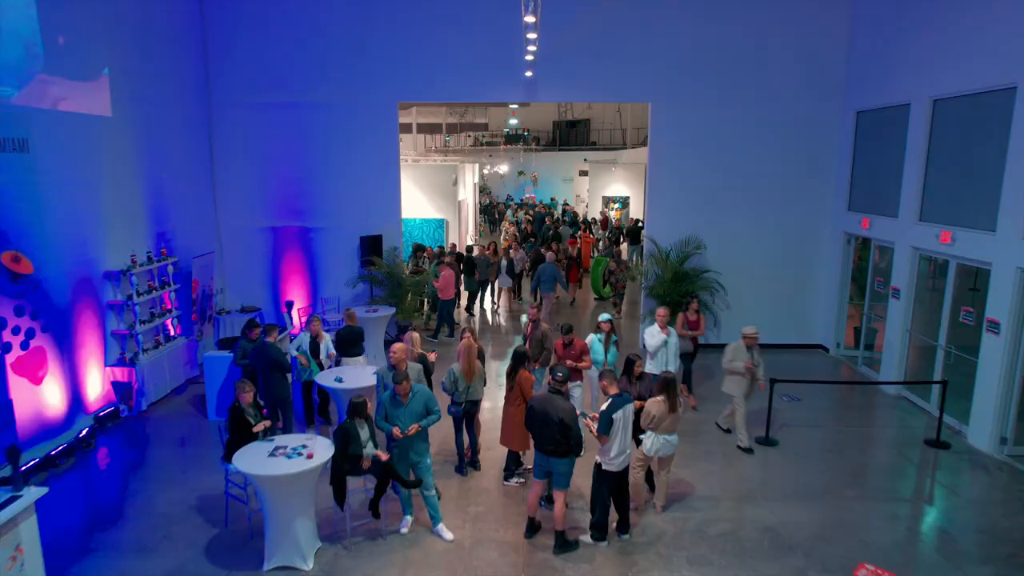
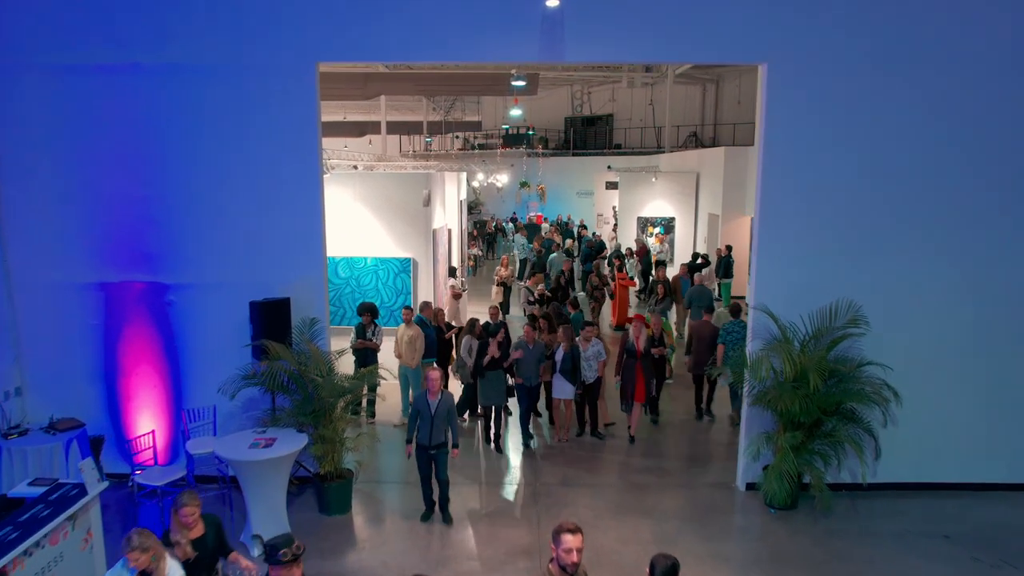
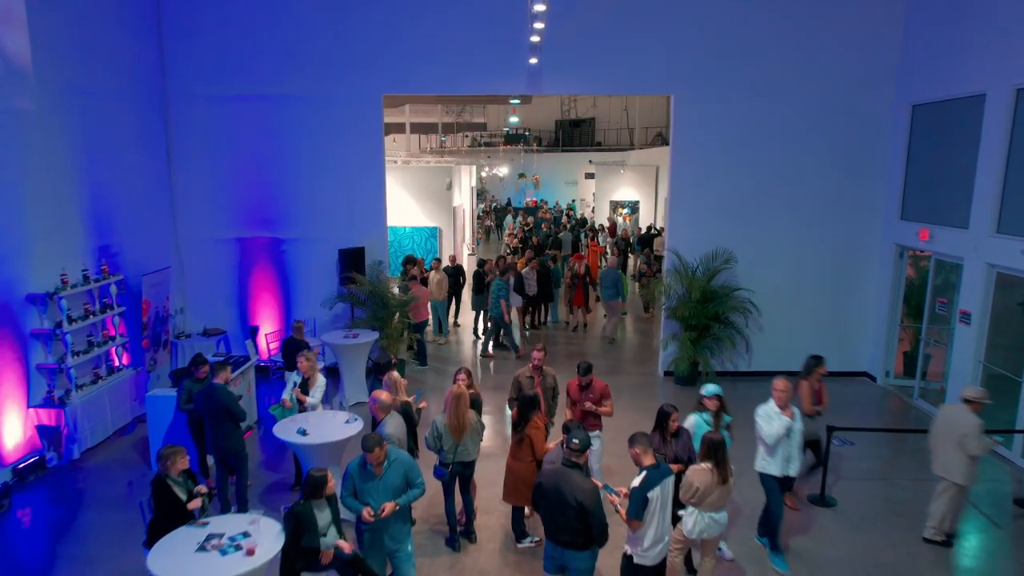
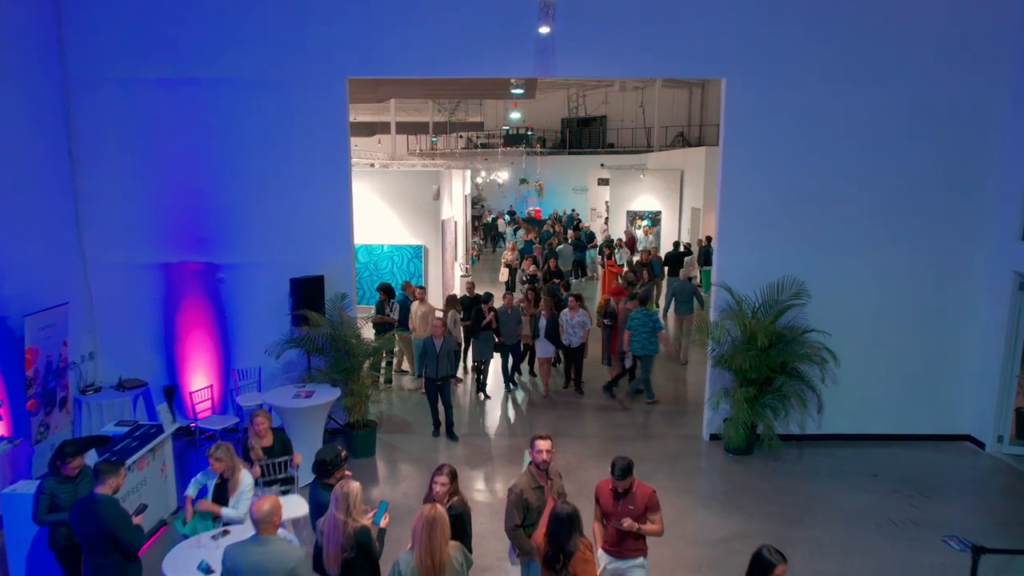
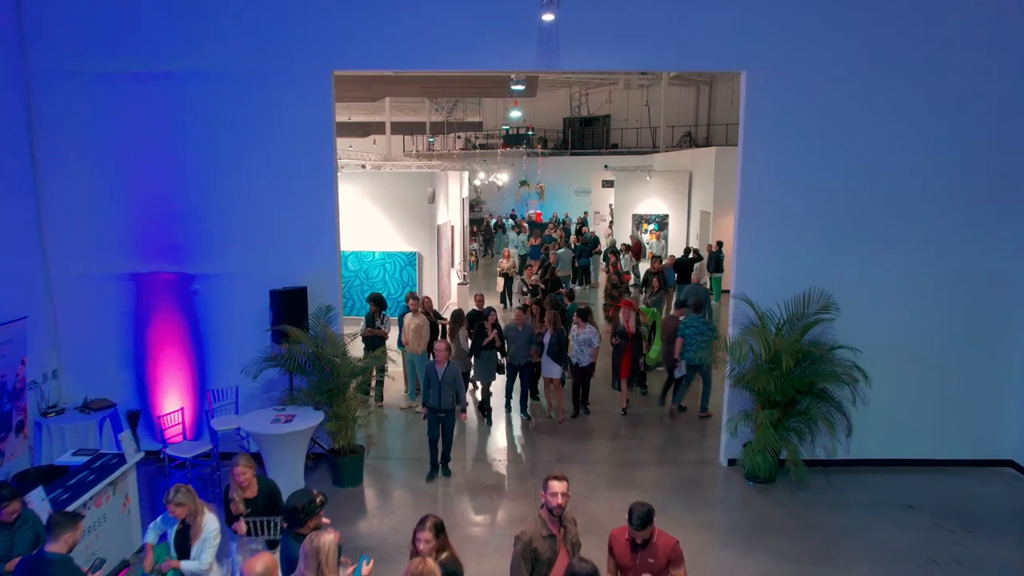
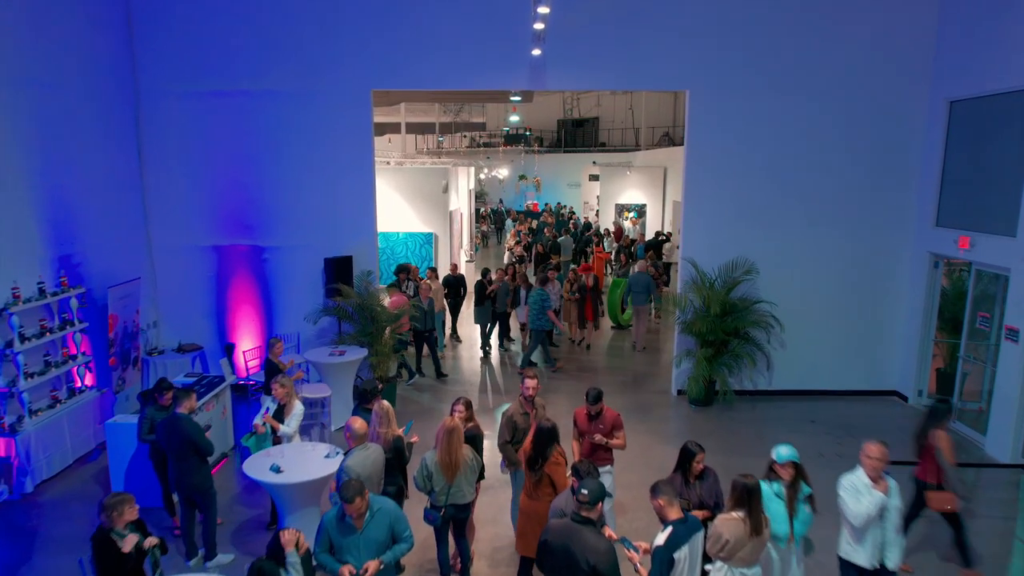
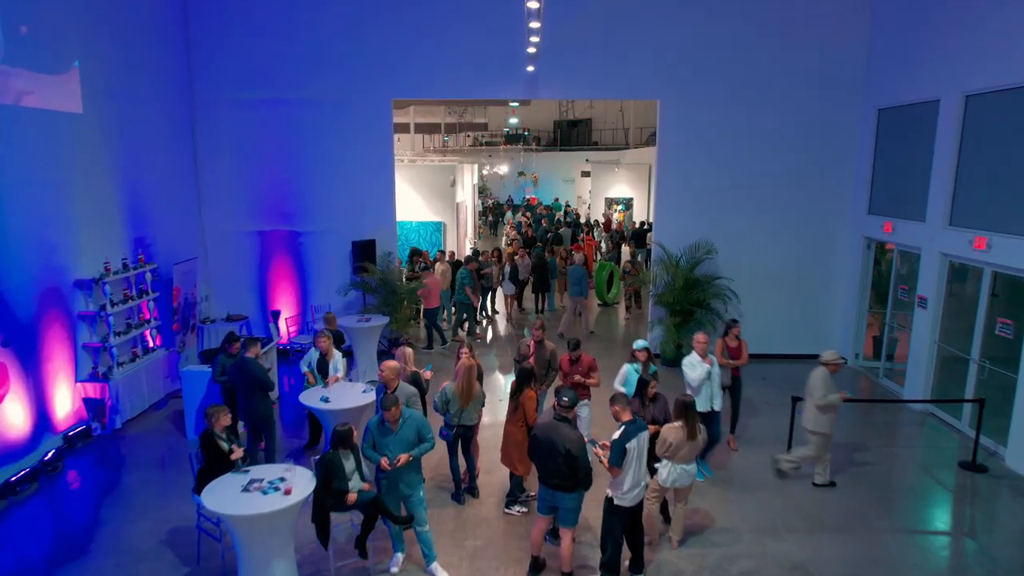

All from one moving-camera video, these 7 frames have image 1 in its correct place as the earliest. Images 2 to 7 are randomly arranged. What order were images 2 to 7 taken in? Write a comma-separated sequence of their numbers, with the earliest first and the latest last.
7, 3, 6, 4, 5, 2
